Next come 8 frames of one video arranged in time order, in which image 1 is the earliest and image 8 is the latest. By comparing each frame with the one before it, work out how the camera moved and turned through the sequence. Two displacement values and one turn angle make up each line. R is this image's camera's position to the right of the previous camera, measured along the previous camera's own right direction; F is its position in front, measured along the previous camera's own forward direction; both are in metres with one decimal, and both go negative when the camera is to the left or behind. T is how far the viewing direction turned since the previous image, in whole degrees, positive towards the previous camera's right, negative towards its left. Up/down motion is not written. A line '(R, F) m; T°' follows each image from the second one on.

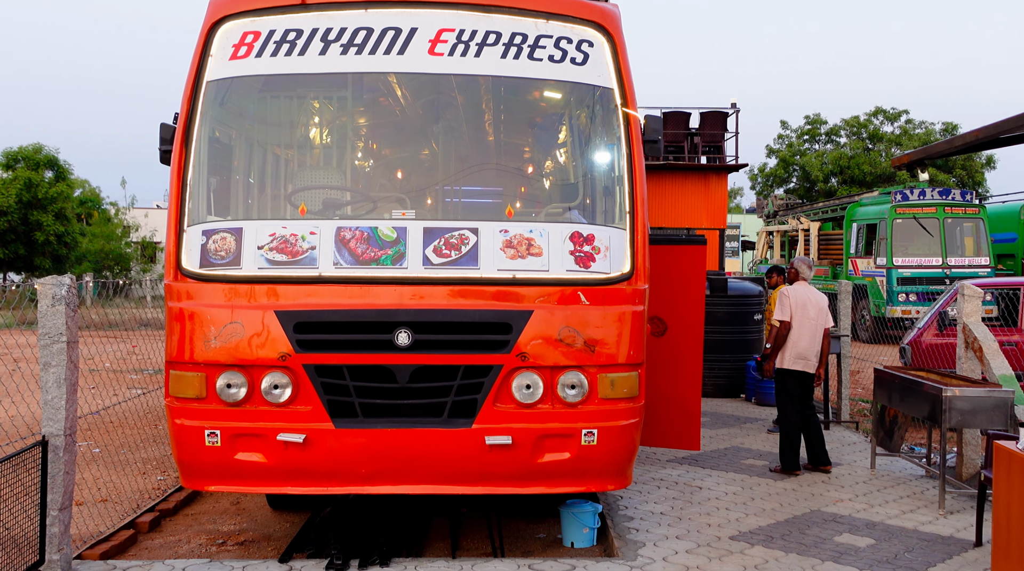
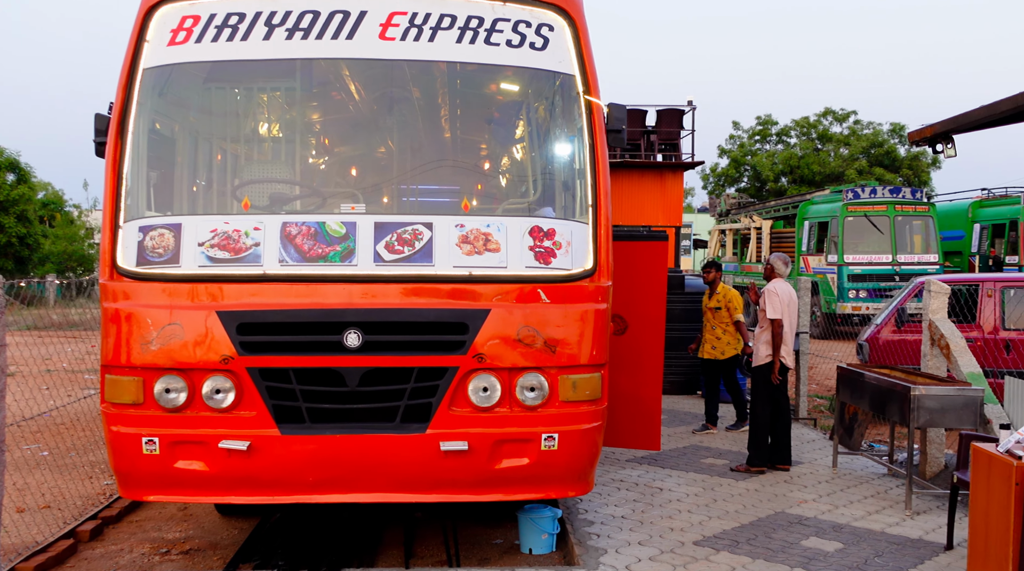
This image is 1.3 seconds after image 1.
(0.0, +0.2) m; +3°
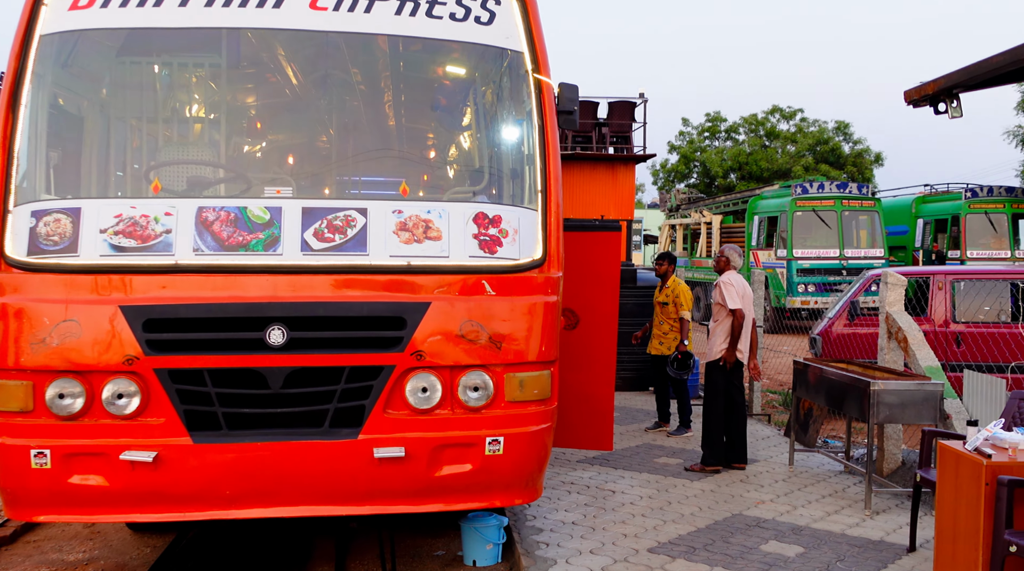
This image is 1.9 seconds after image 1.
(0.0, +0.4) m; +3°
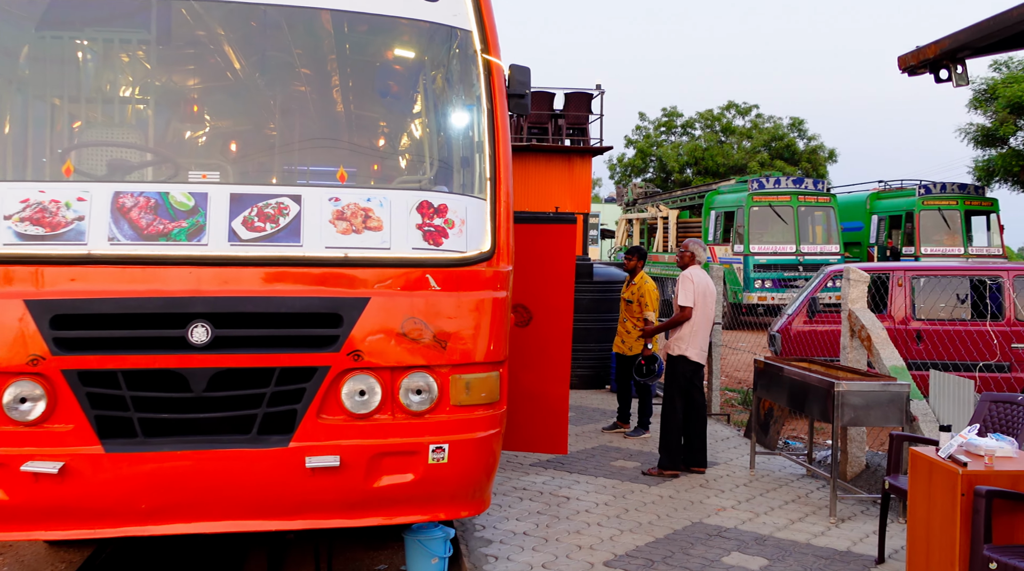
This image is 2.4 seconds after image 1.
(0.0, +0.3) m; +3°
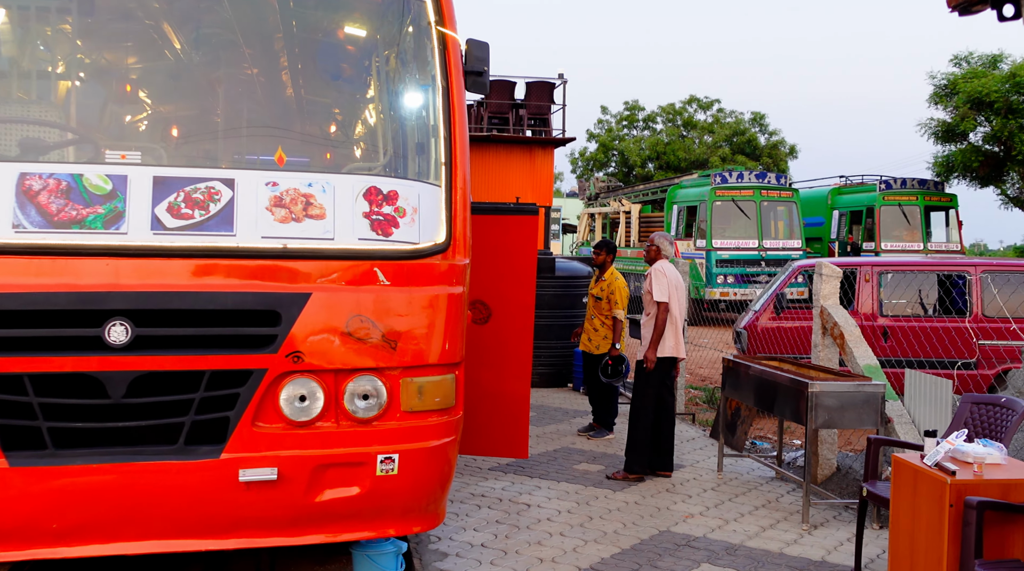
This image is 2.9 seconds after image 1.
(0.0, +0.3) m; +3°
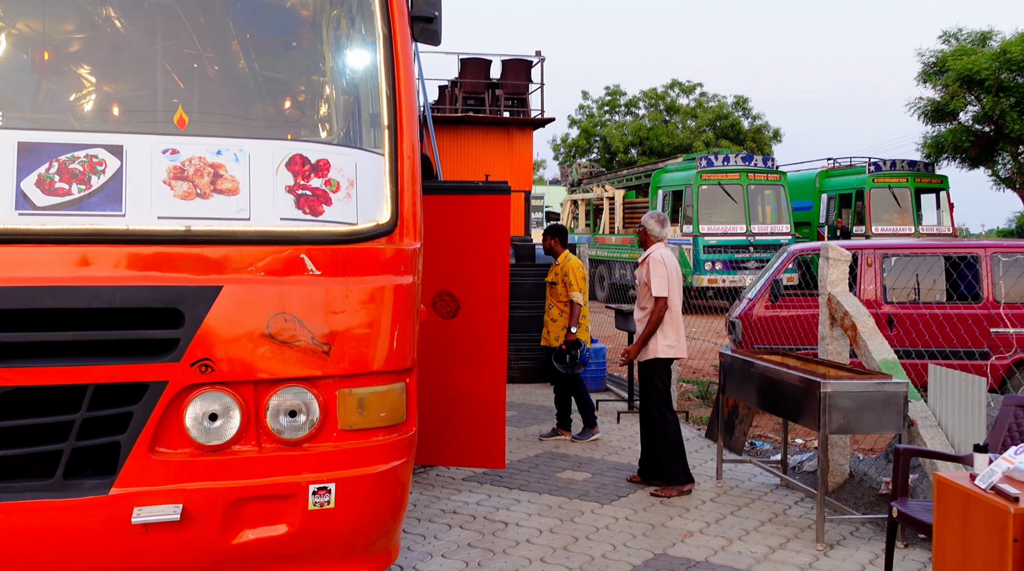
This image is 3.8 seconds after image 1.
(+0.1, +0.6) m; +1°
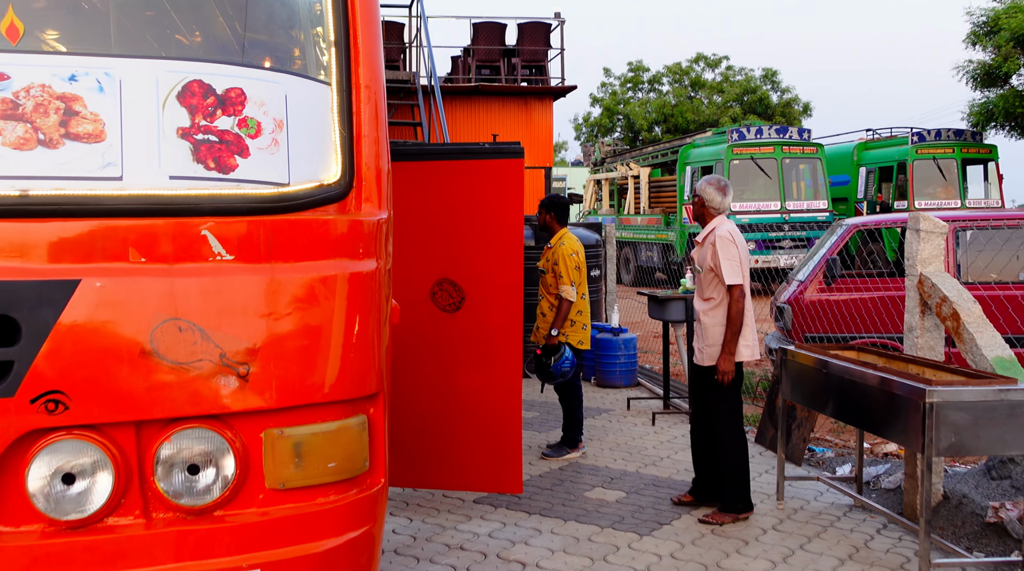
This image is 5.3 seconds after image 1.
(0.0, +0.9) m; -1°
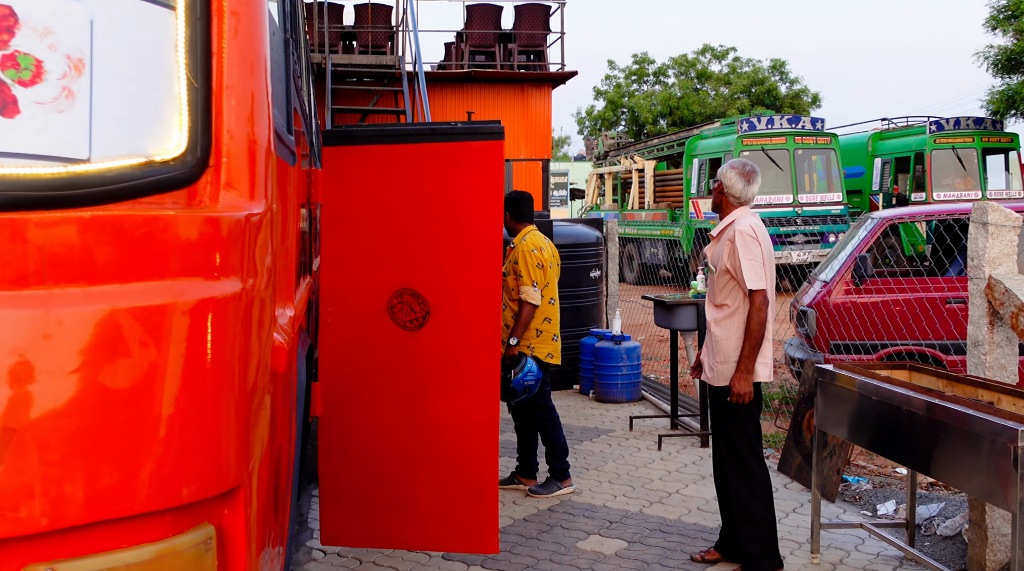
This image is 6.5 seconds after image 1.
(+0.1, +0.7) m; 0°
